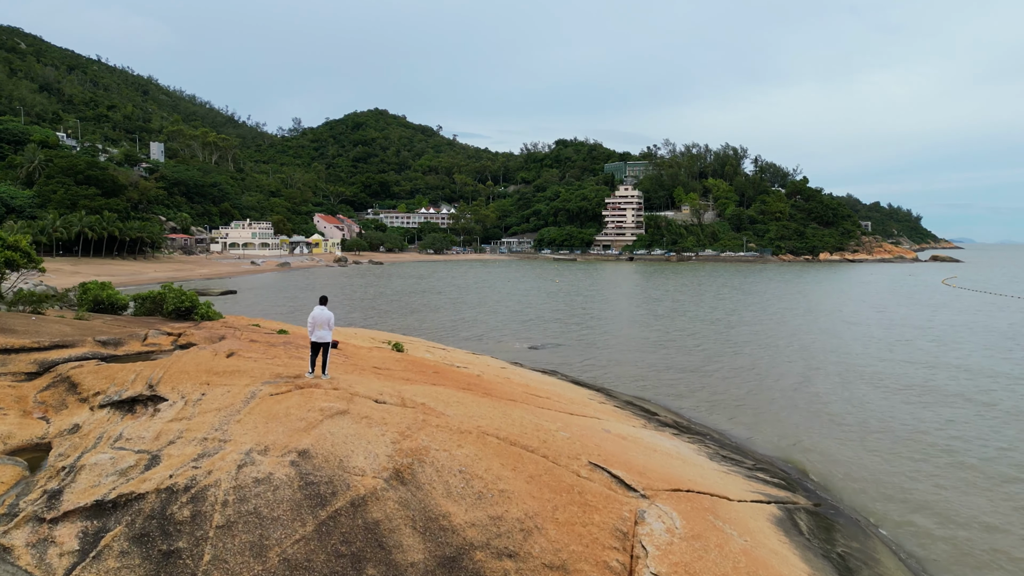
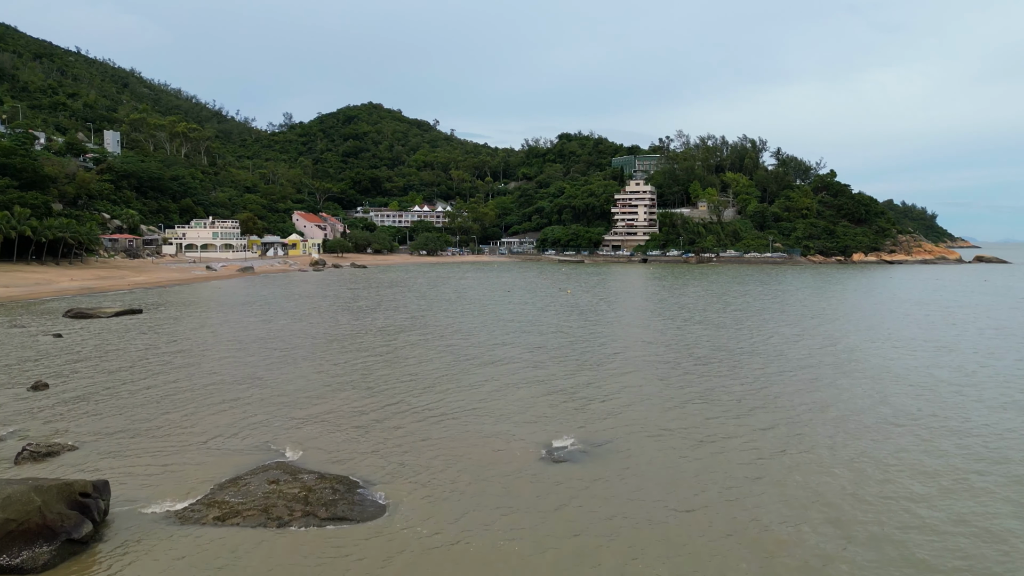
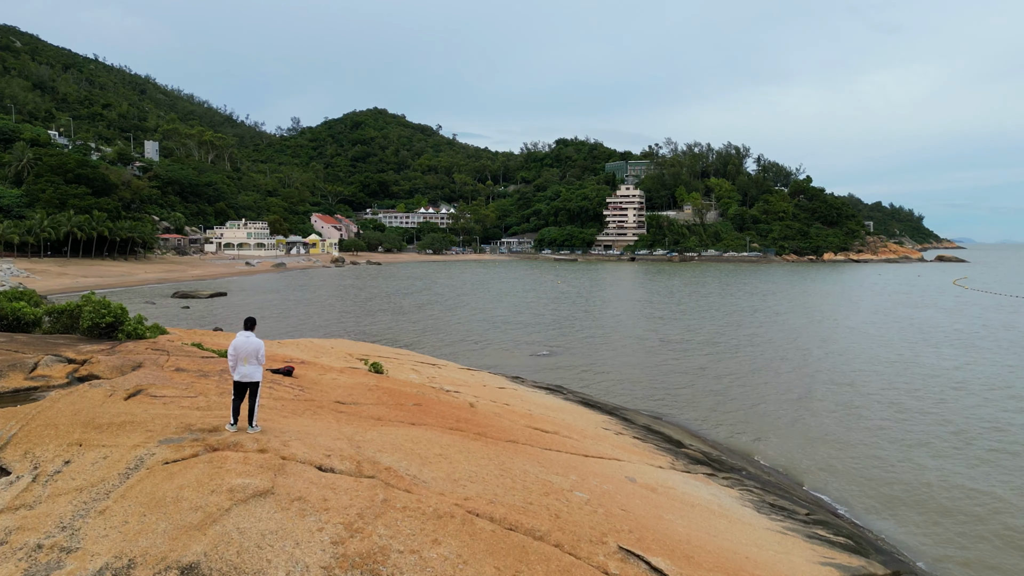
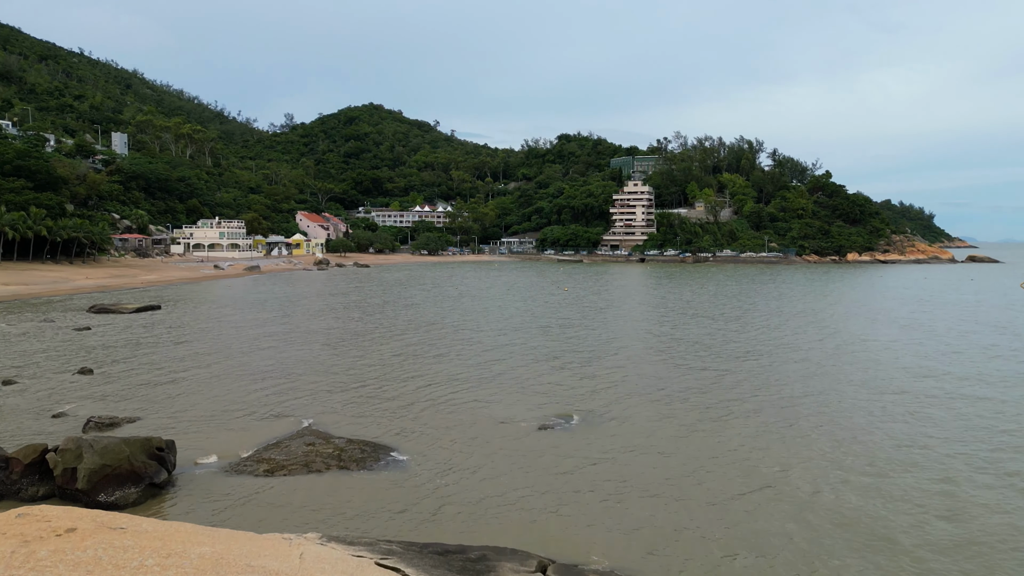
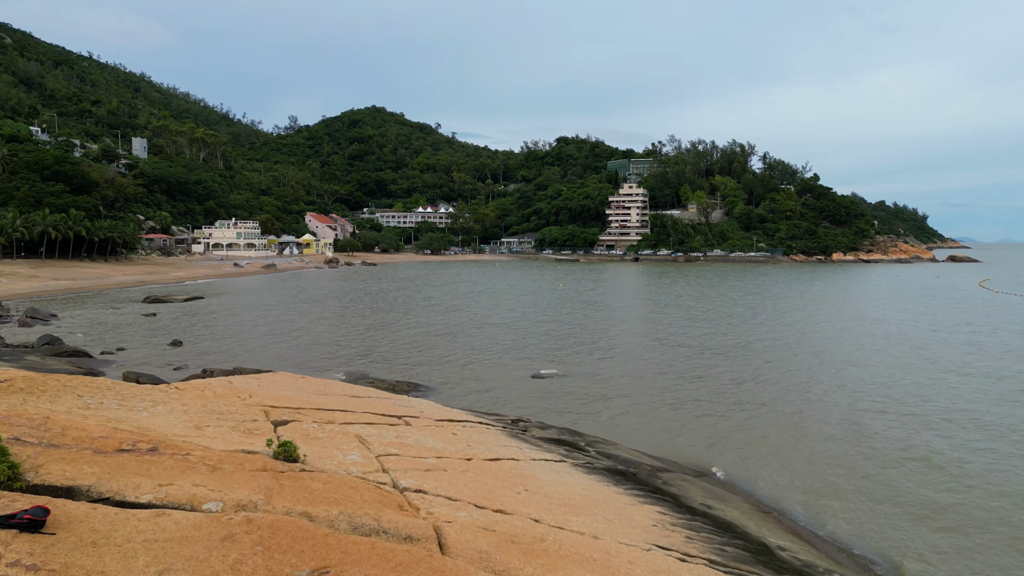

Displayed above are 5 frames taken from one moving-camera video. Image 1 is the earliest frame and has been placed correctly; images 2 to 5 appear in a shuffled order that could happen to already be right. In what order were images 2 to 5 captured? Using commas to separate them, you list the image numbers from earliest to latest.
3, 5, 4, 2
